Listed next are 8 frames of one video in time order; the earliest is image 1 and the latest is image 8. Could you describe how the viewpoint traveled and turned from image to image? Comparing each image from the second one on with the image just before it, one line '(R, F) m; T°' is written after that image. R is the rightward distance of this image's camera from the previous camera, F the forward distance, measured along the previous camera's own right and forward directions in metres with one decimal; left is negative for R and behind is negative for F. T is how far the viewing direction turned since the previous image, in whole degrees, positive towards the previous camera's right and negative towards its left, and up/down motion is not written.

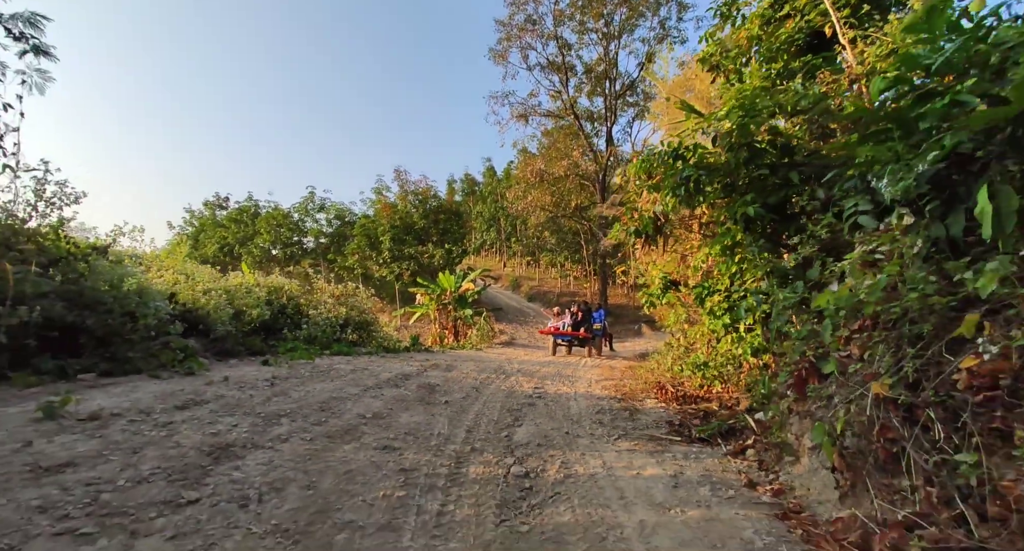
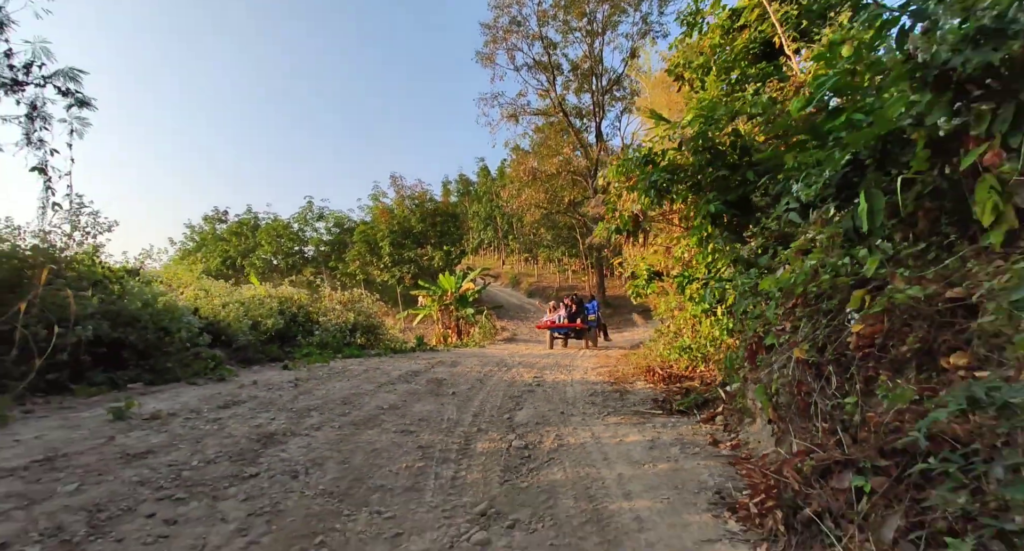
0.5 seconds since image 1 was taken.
(+0.1, -0.5) m; 0°
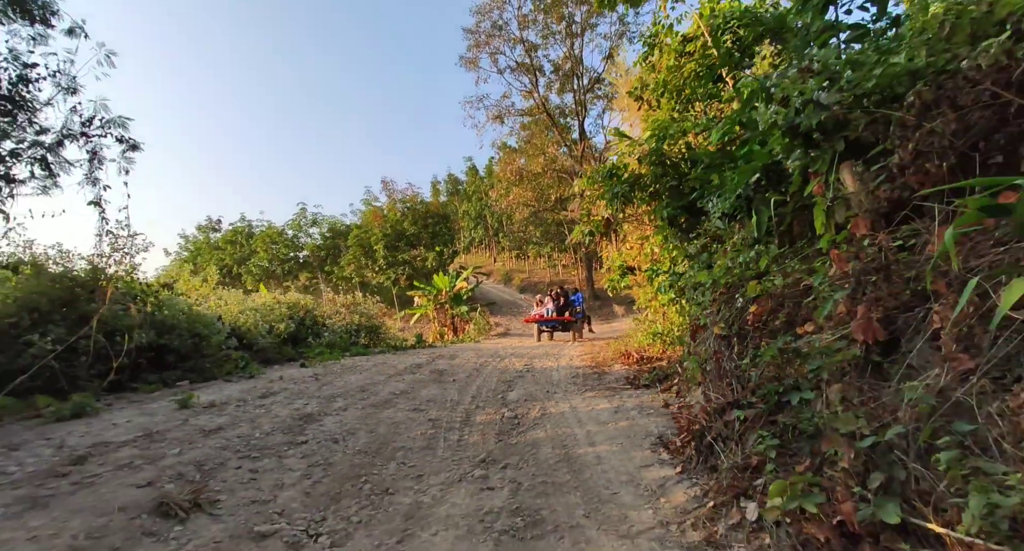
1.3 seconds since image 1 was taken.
(+0.1, -0.8) m; +1°
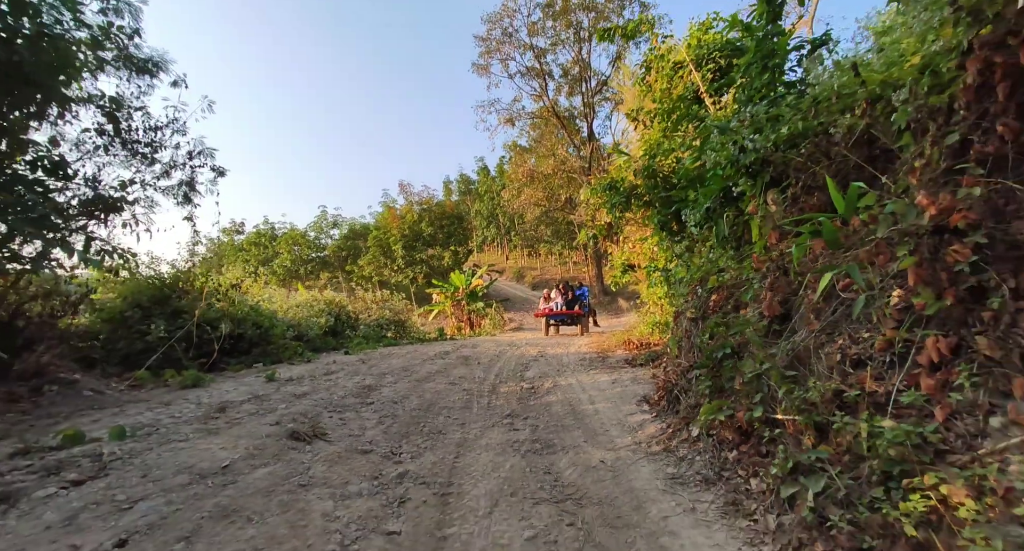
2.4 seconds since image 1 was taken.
(-0.1, -1.0) m; -1°
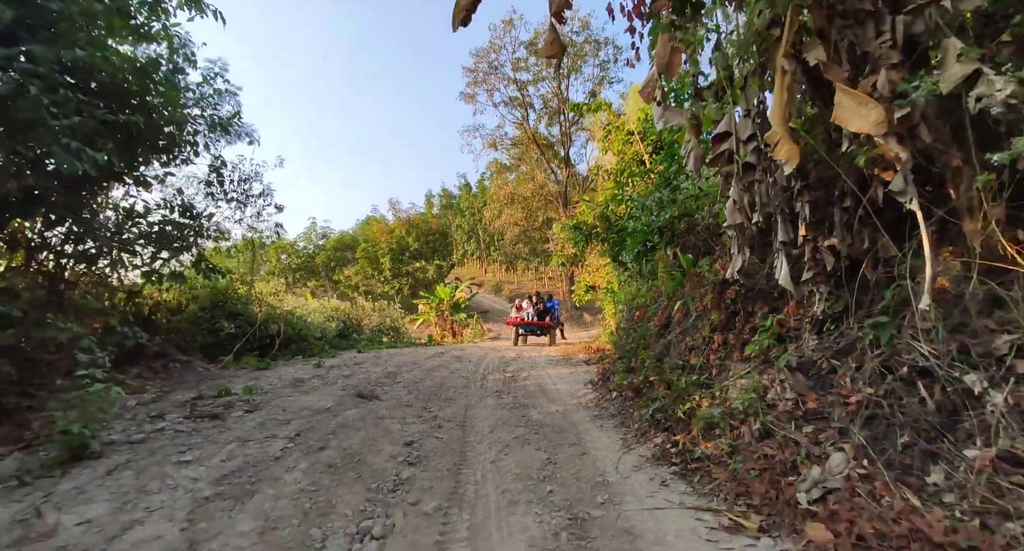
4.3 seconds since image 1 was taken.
(-0.2, -1.9) m; +3°
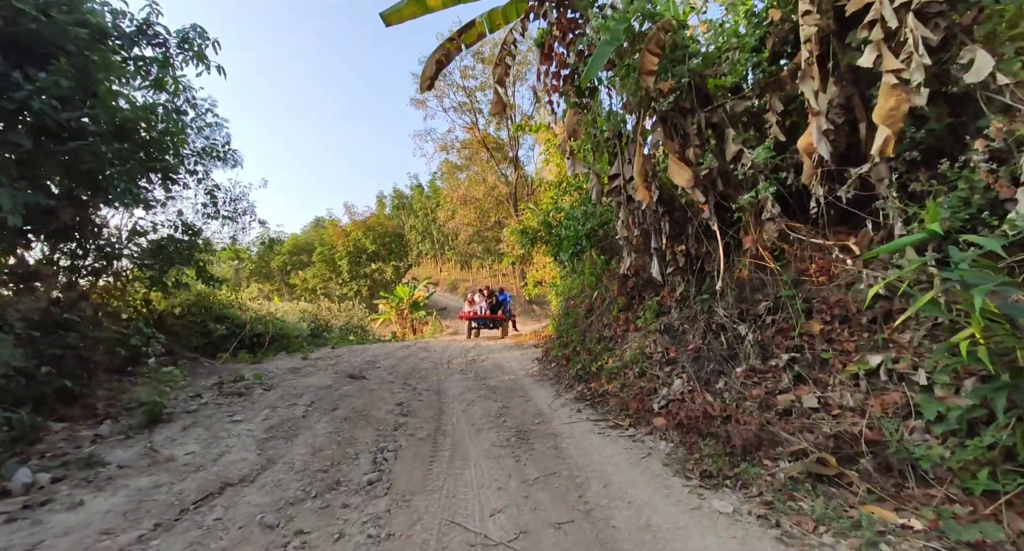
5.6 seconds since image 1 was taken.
(-0.1, -1.4) m; +6°
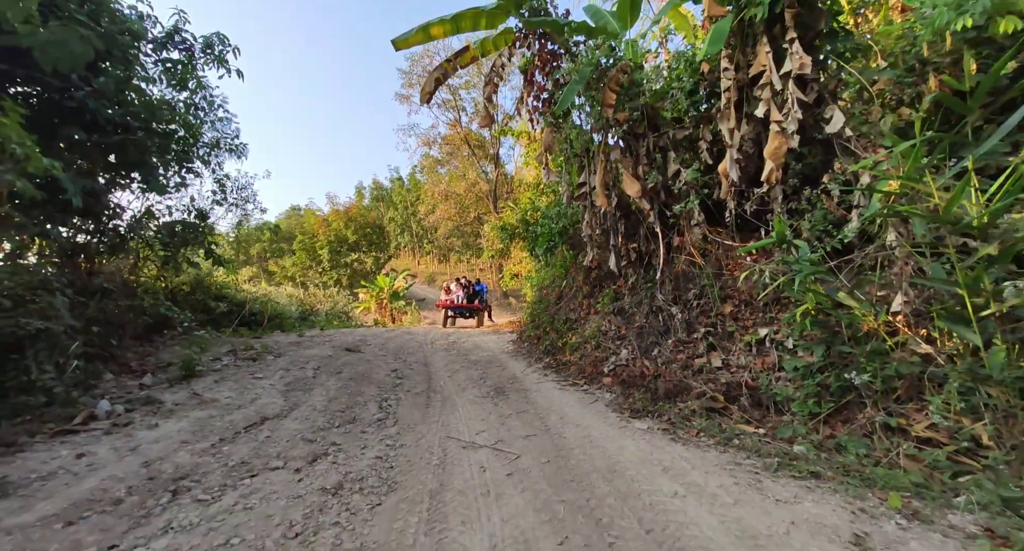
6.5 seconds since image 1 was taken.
(-0.1, -0.9) m; +3°
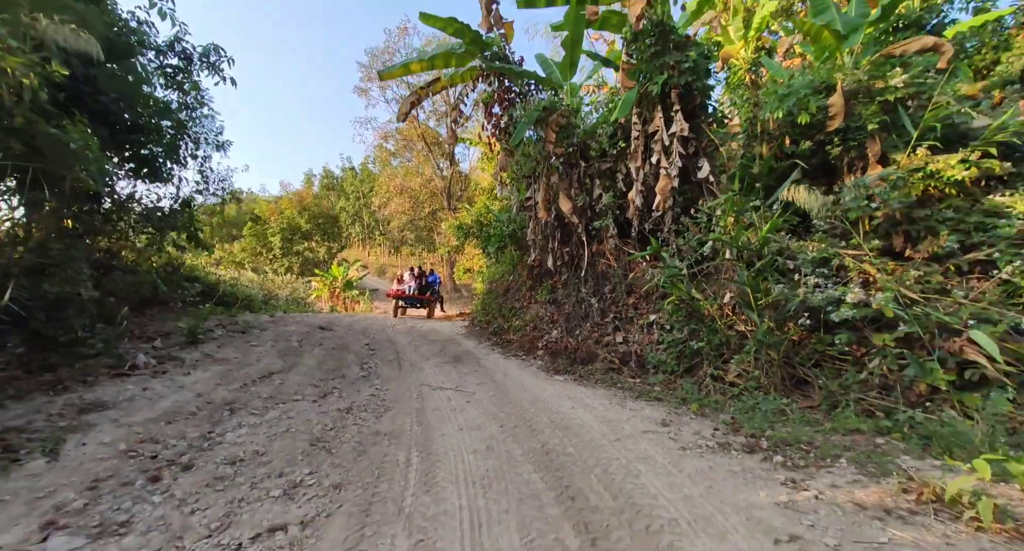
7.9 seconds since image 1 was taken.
(-0.1, -1.3) m; +7°
